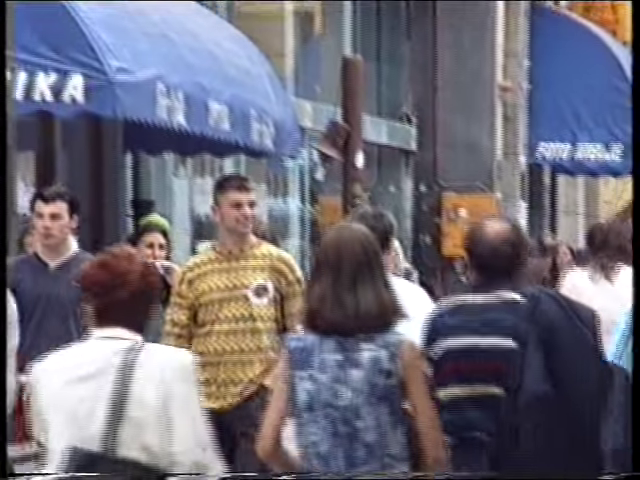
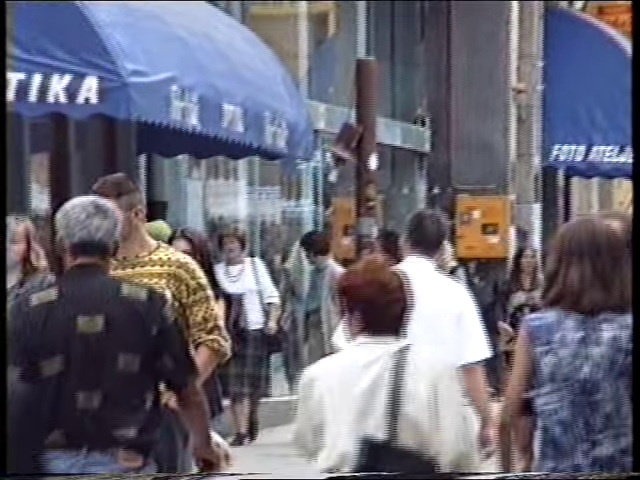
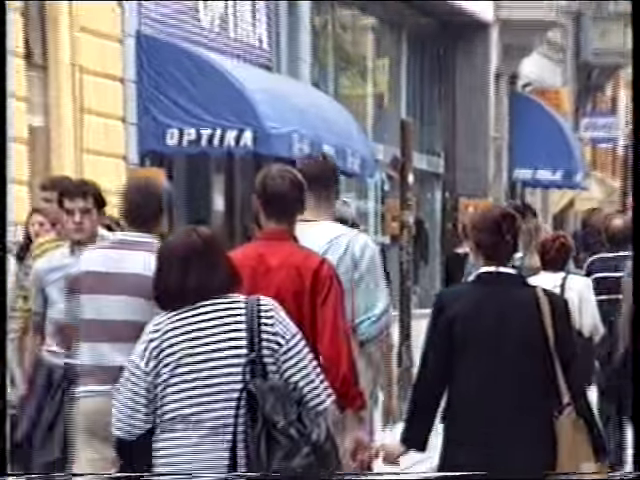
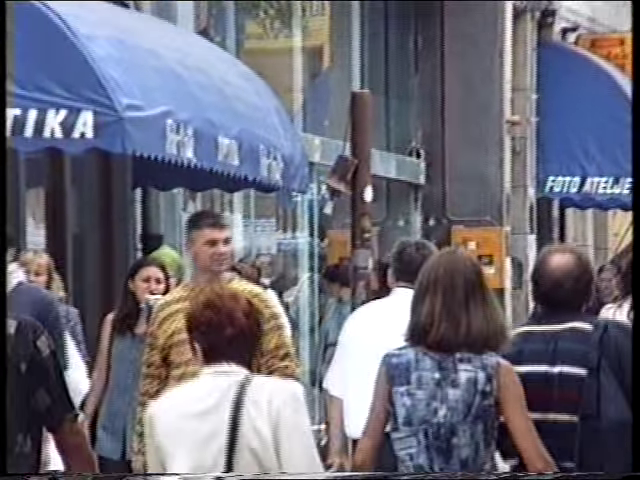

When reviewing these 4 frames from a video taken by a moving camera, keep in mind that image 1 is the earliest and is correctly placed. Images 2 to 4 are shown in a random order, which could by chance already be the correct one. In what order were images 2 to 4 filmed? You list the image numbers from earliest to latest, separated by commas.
4, 2, 3
